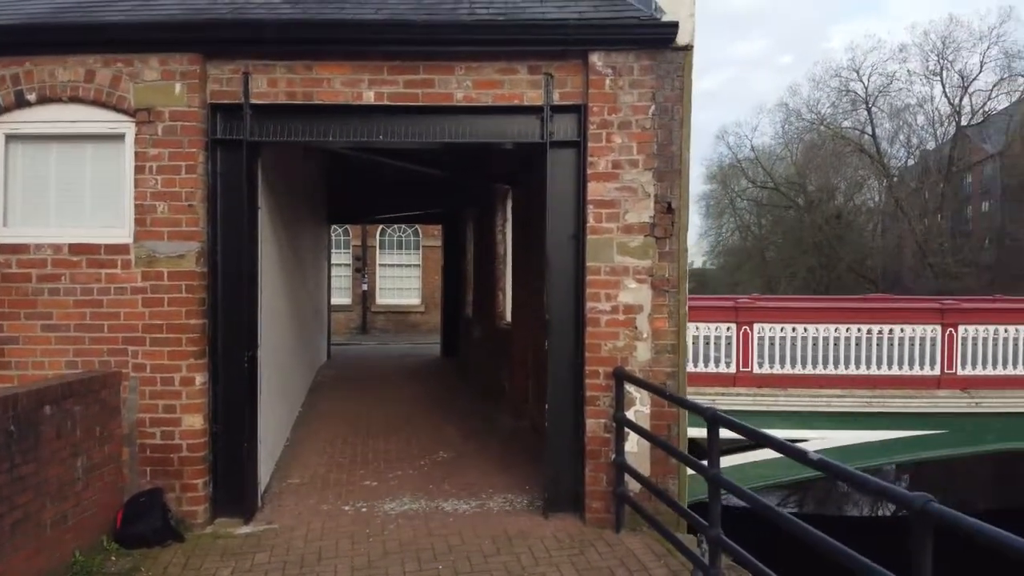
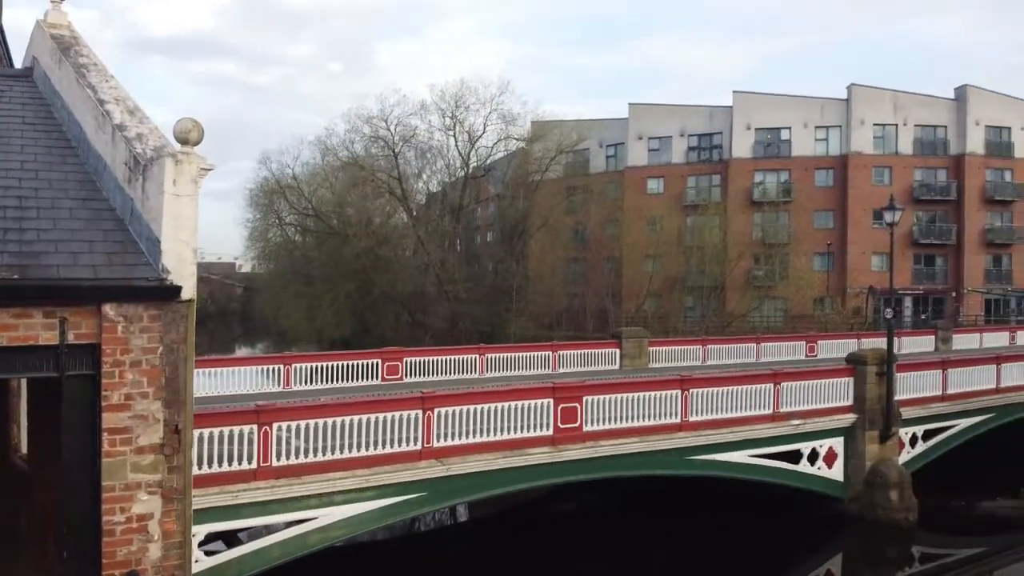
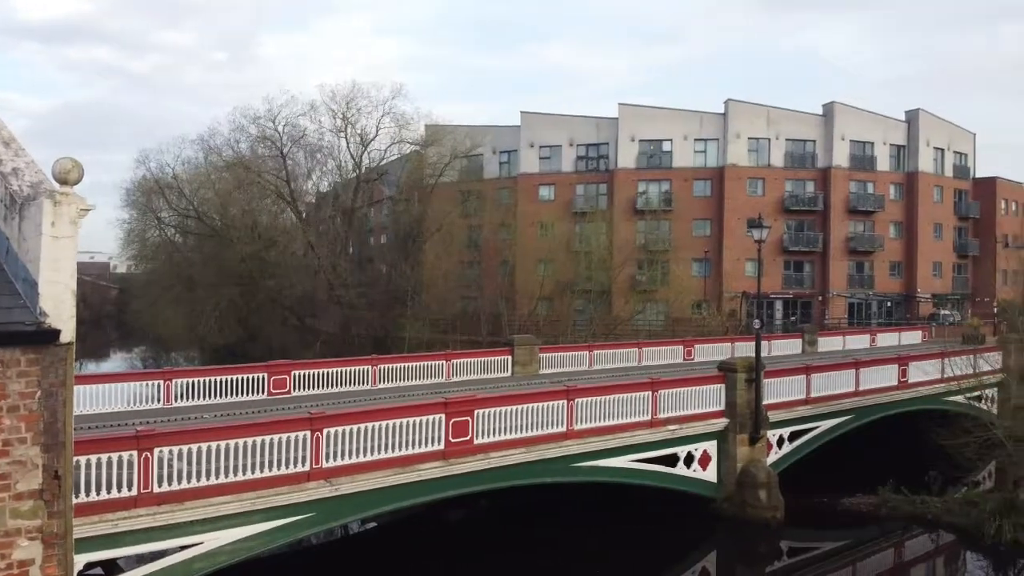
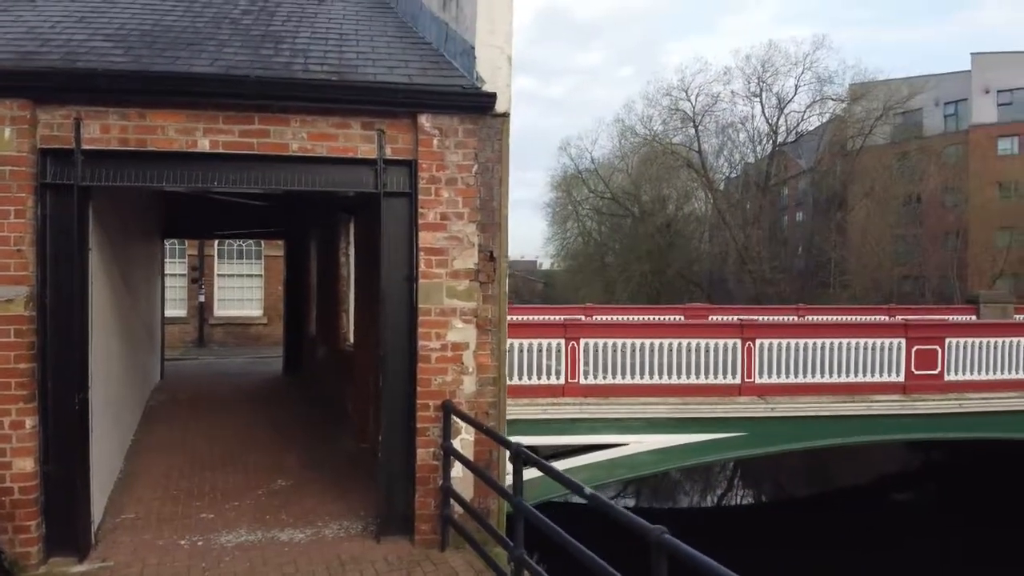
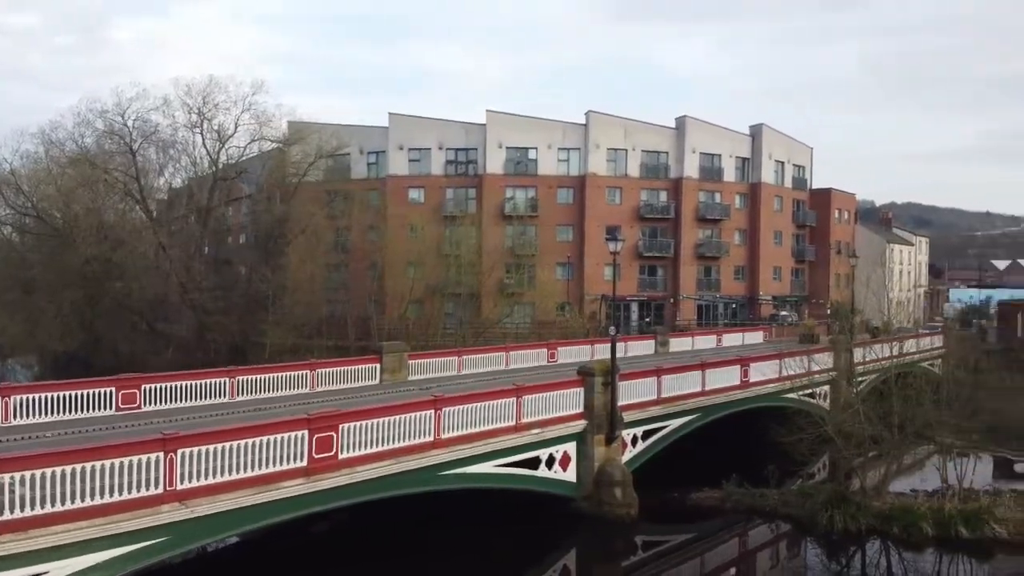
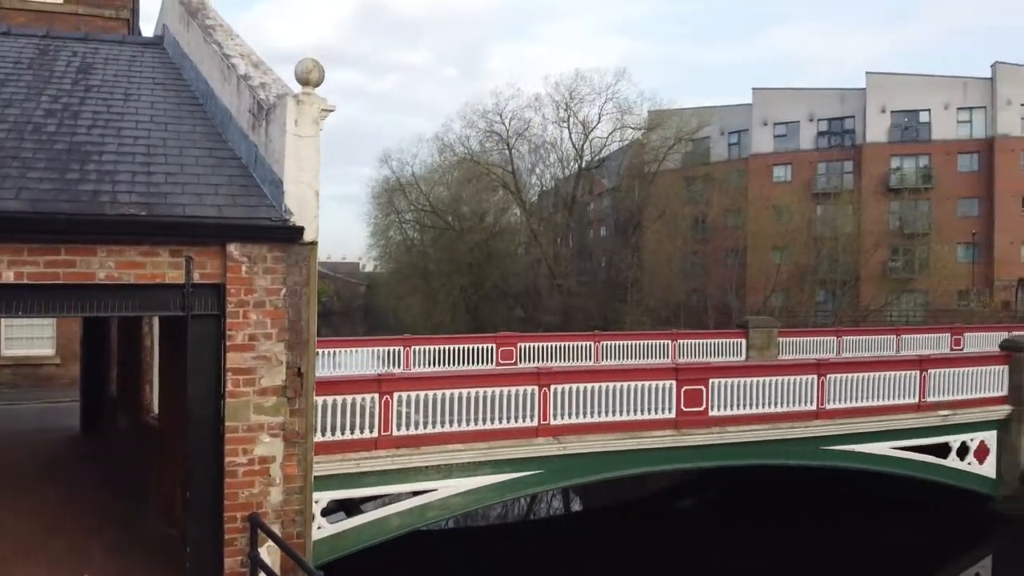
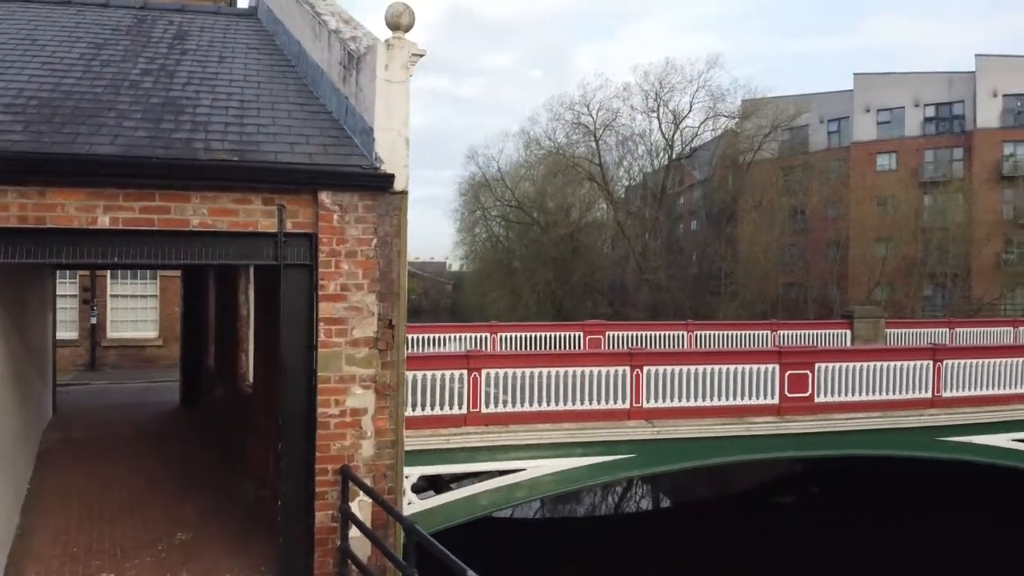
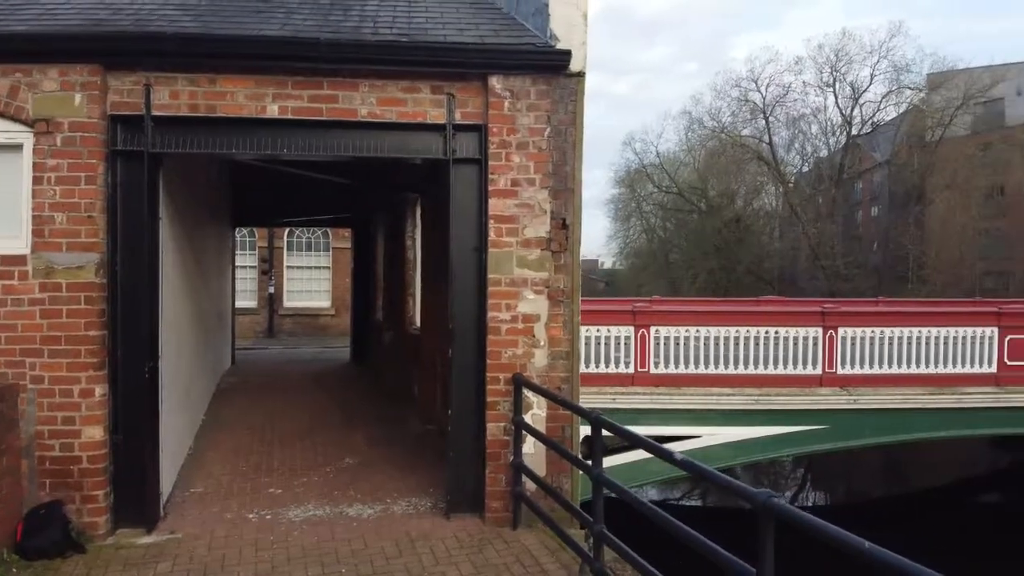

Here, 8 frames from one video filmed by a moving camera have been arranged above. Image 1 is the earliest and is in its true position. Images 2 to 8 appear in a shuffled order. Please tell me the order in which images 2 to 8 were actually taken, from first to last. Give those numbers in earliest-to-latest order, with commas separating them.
8, 4, 7, 6, 2, 3, 5
